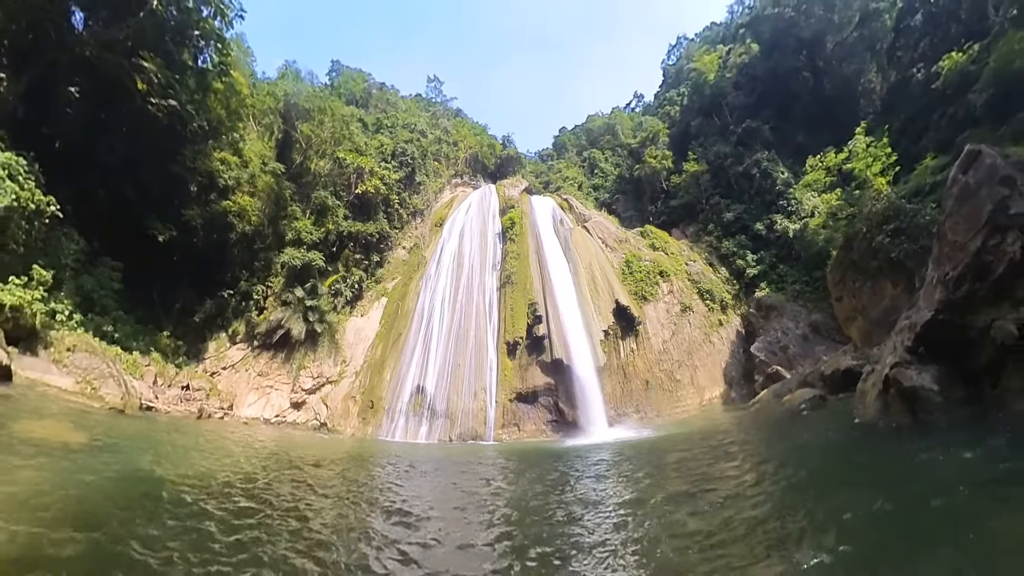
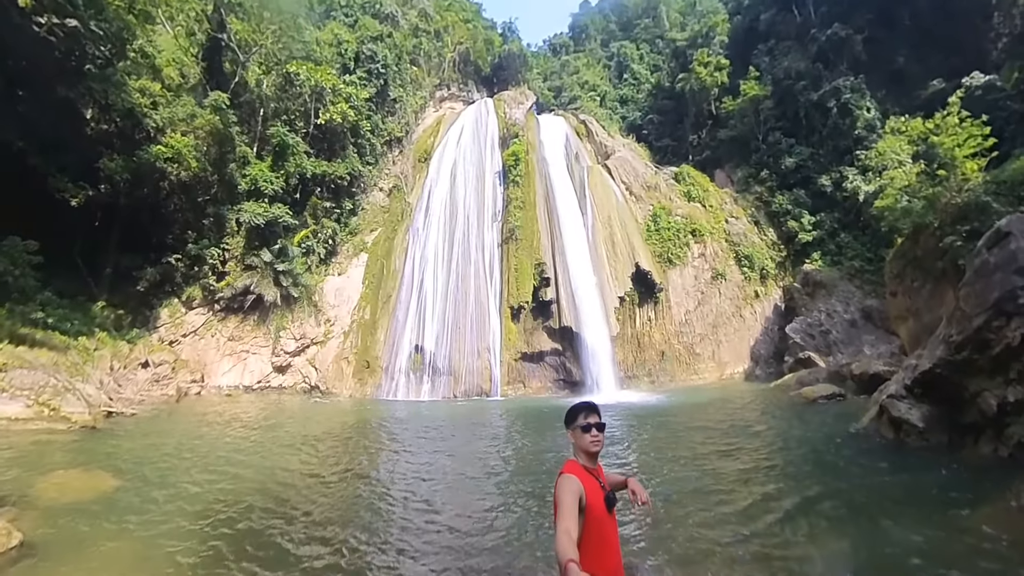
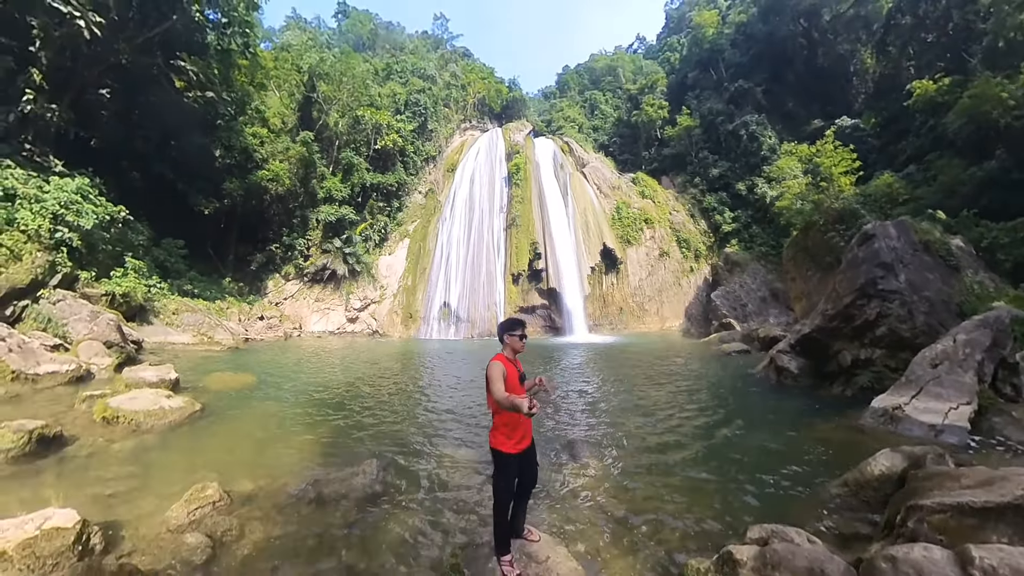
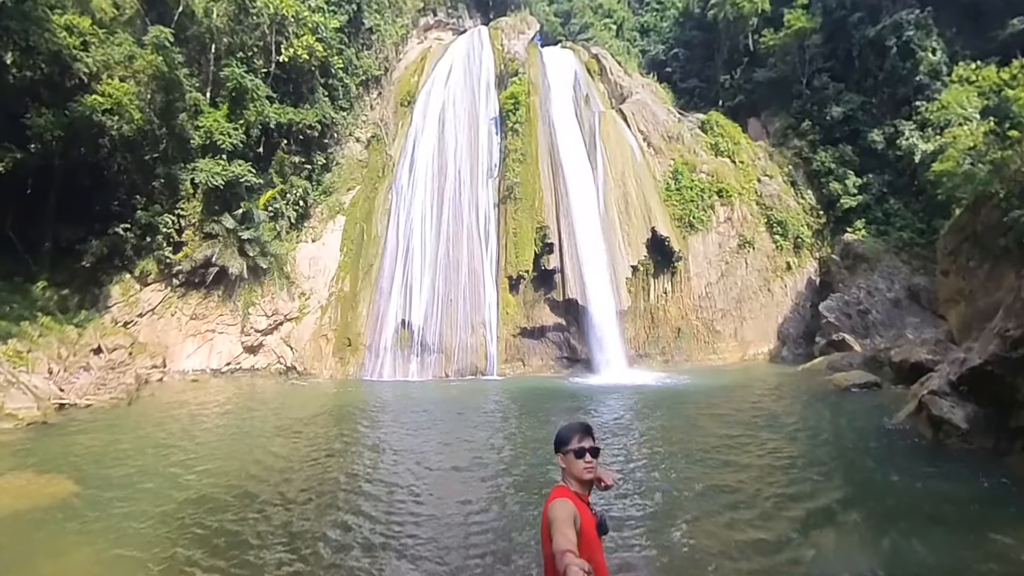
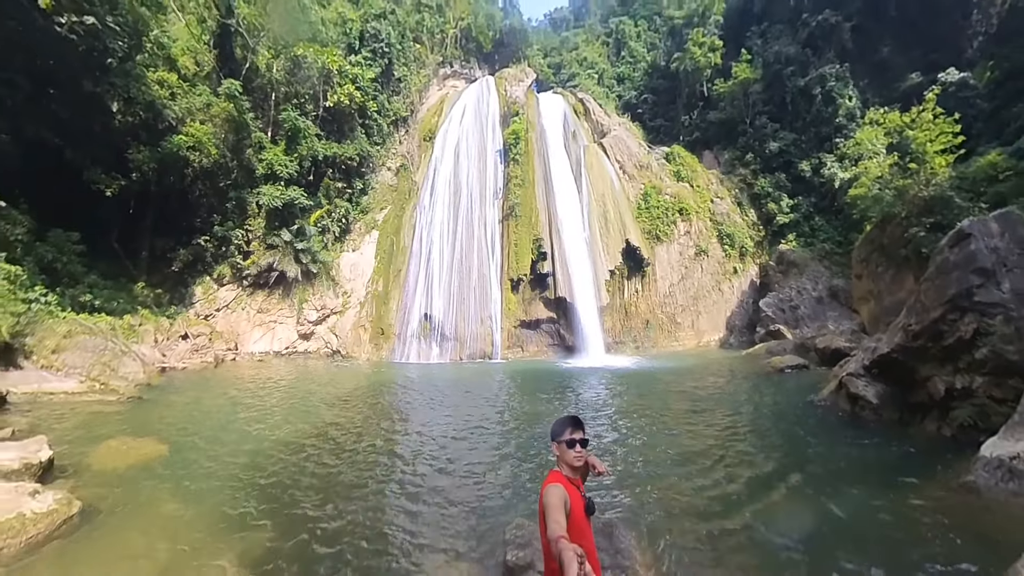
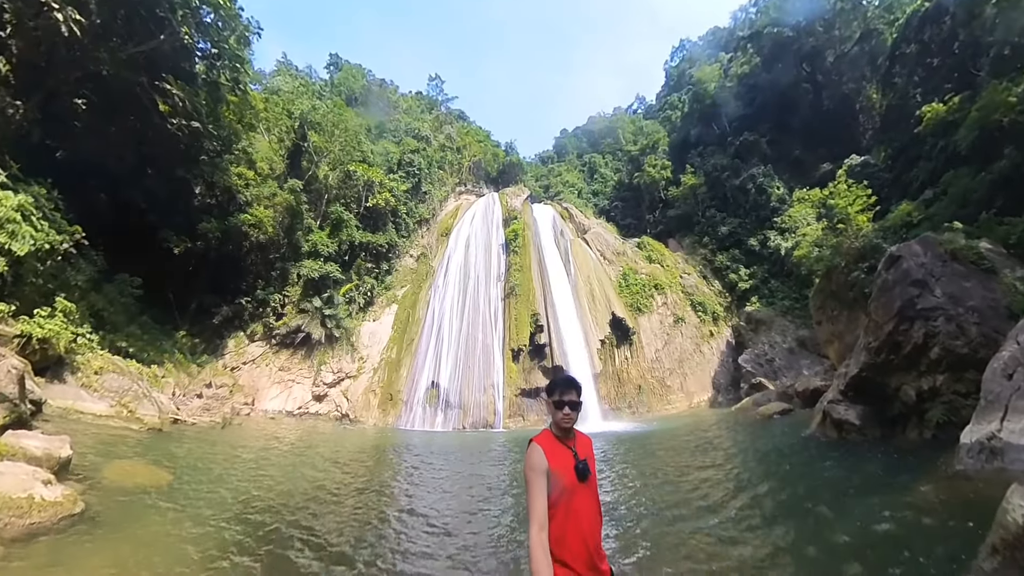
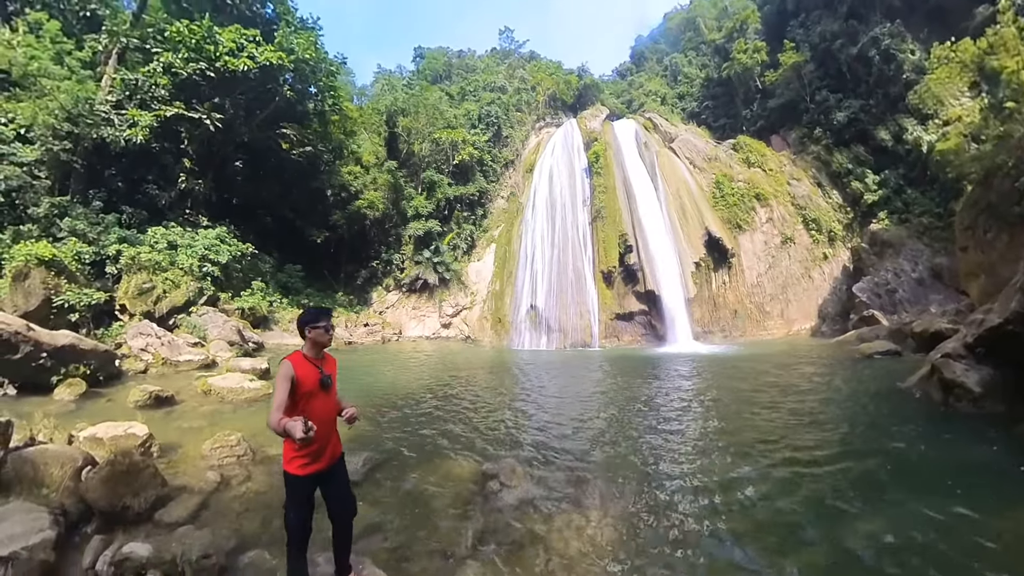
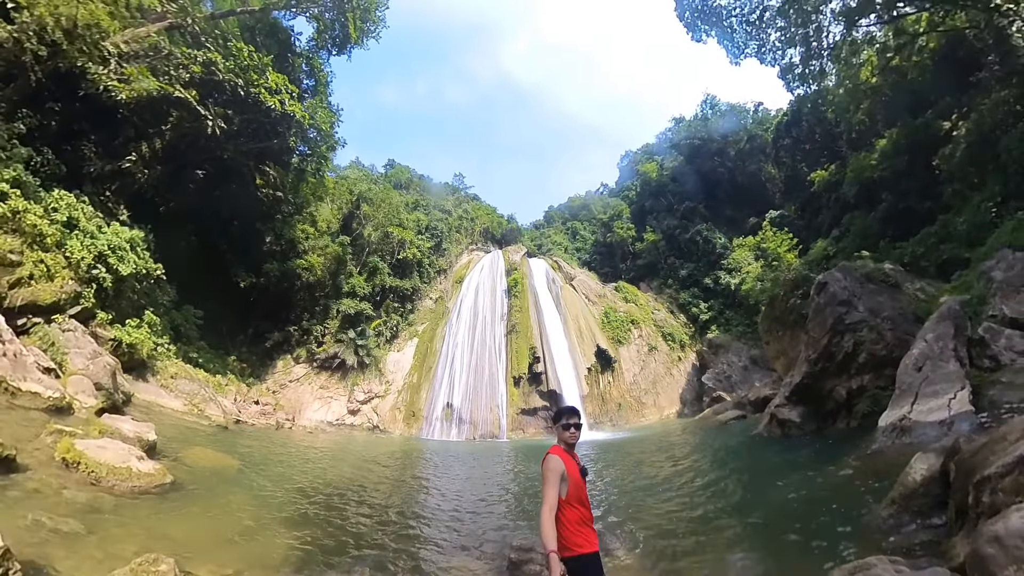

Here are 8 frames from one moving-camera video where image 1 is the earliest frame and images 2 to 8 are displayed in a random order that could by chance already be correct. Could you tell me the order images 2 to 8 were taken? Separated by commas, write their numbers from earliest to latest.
8, 6, 2, 4, 5, 3, 7
